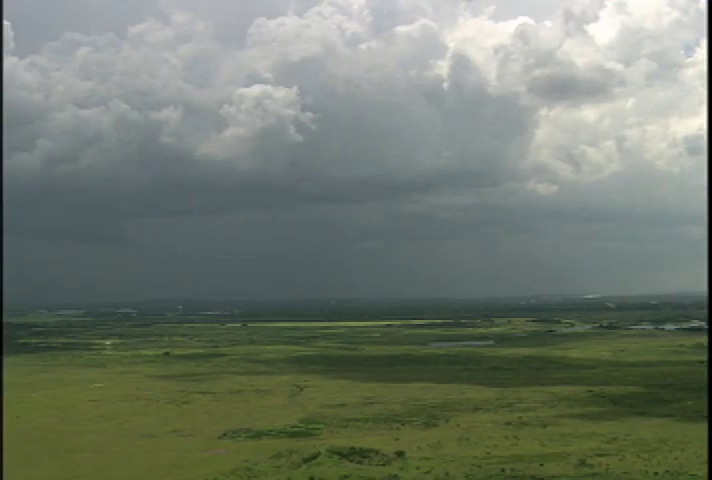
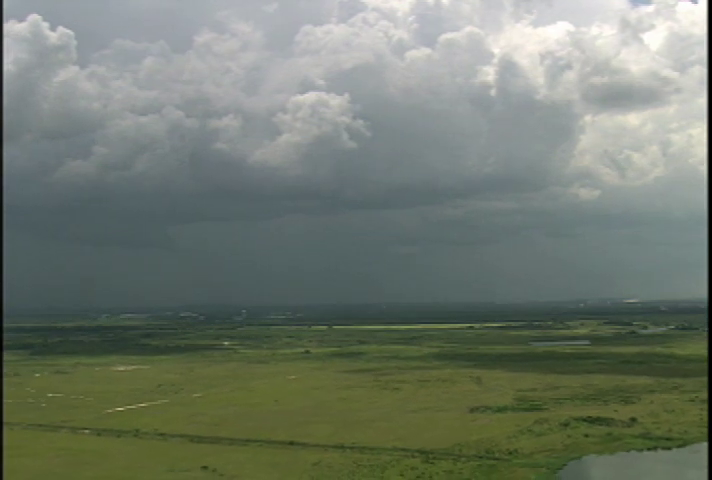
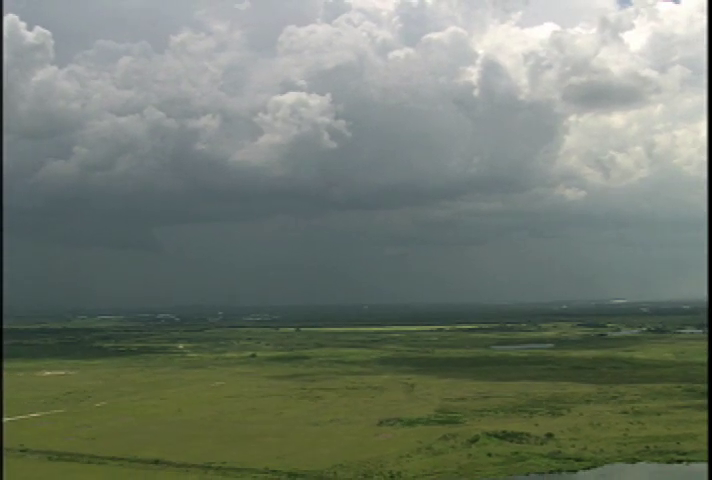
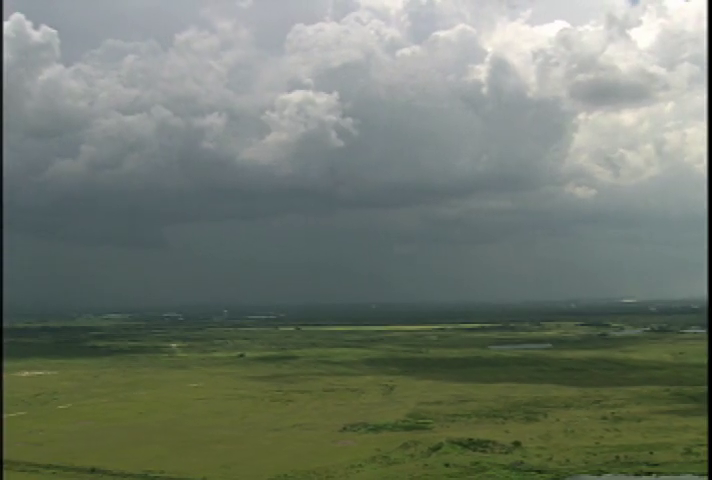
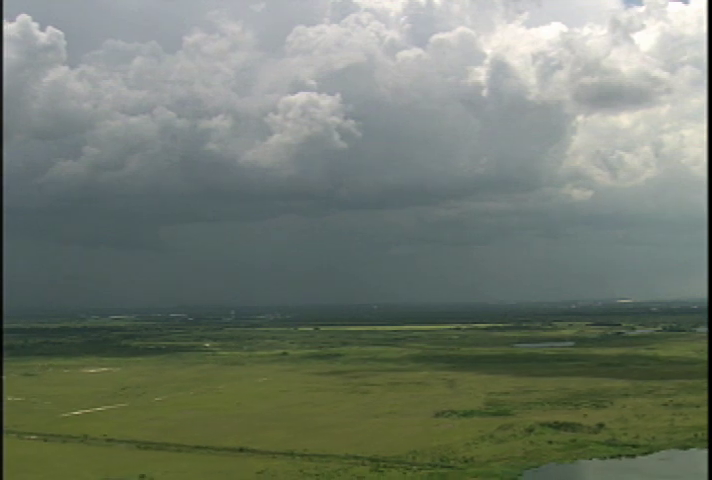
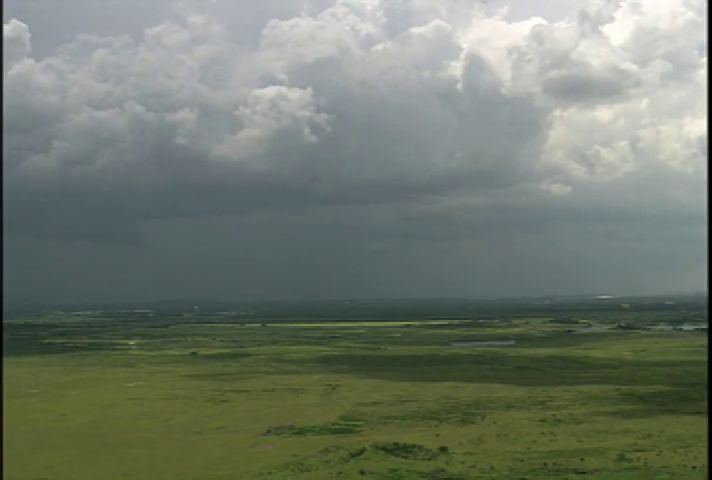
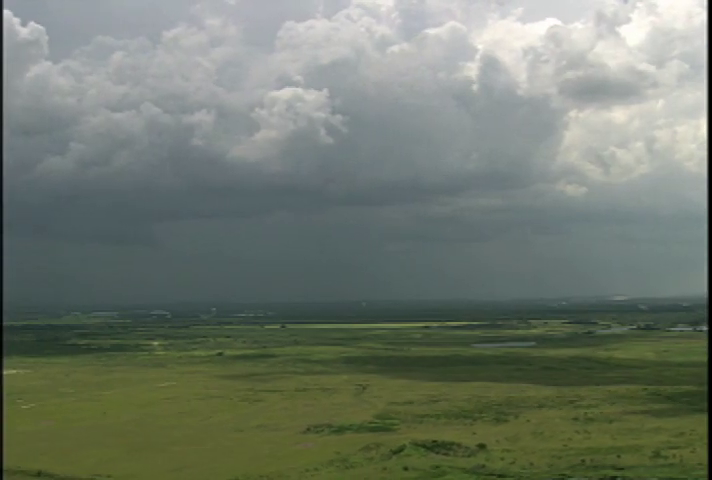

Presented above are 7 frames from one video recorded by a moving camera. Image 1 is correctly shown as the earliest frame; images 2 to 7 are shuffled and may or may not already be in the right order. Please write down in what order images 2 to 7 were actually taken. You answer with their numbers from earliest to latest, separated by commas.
6, 7, 4, 3, 5, 2
